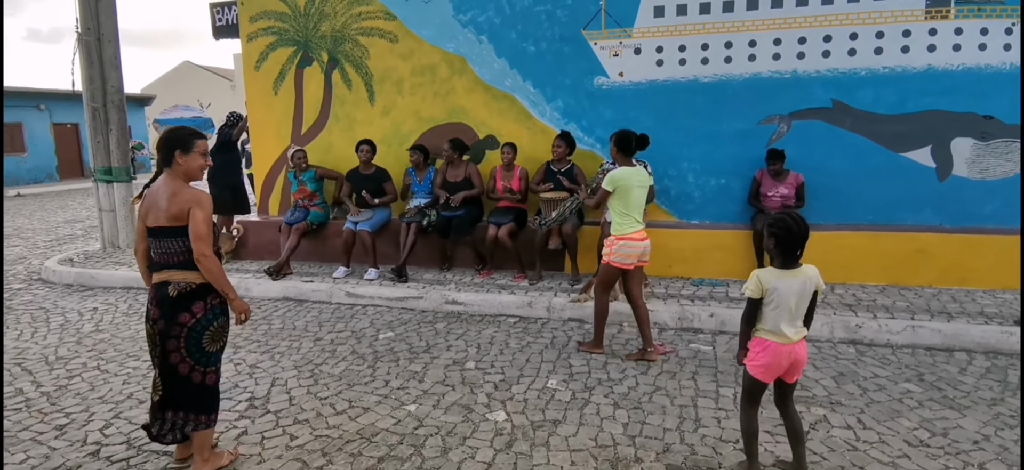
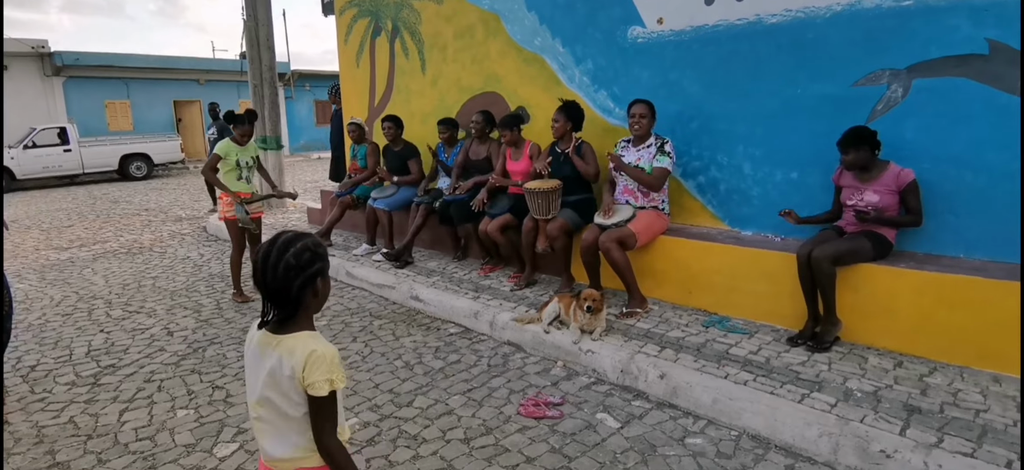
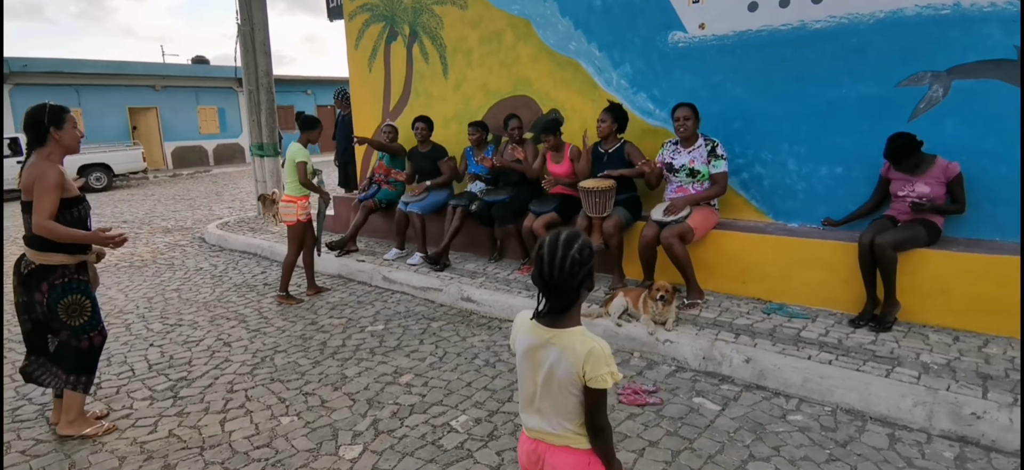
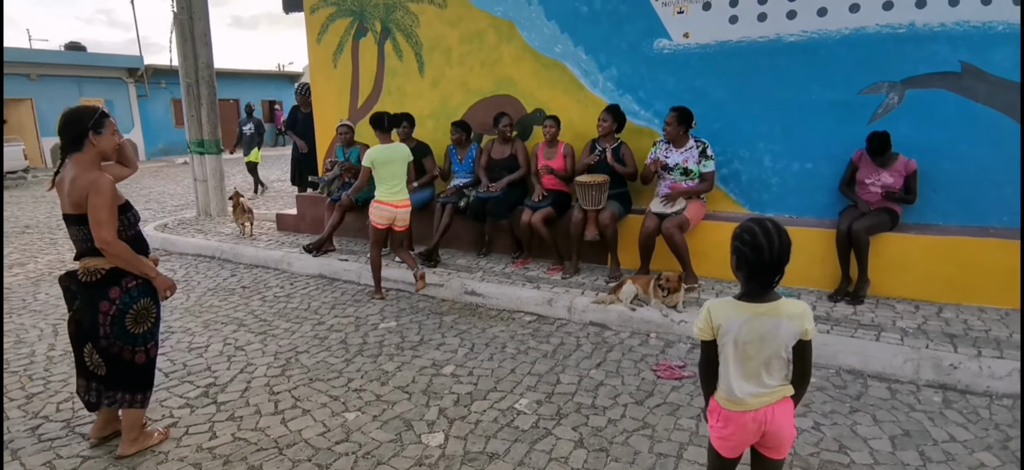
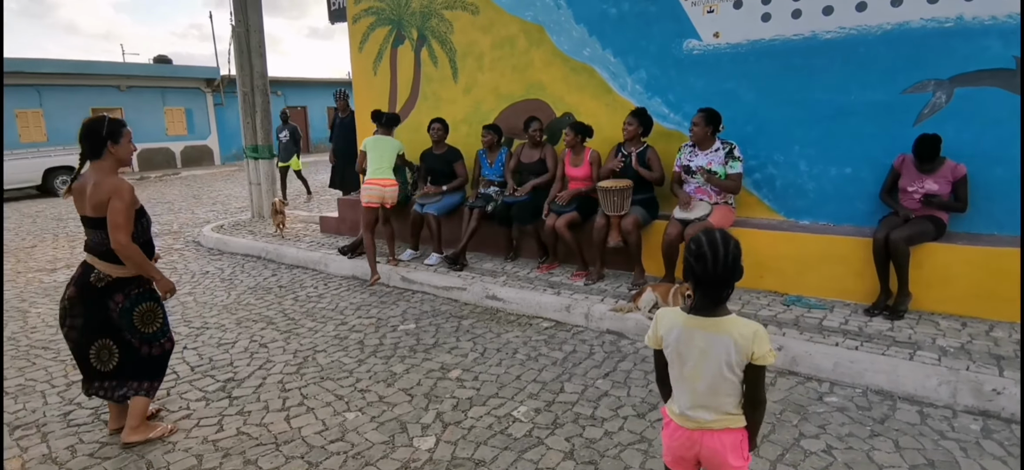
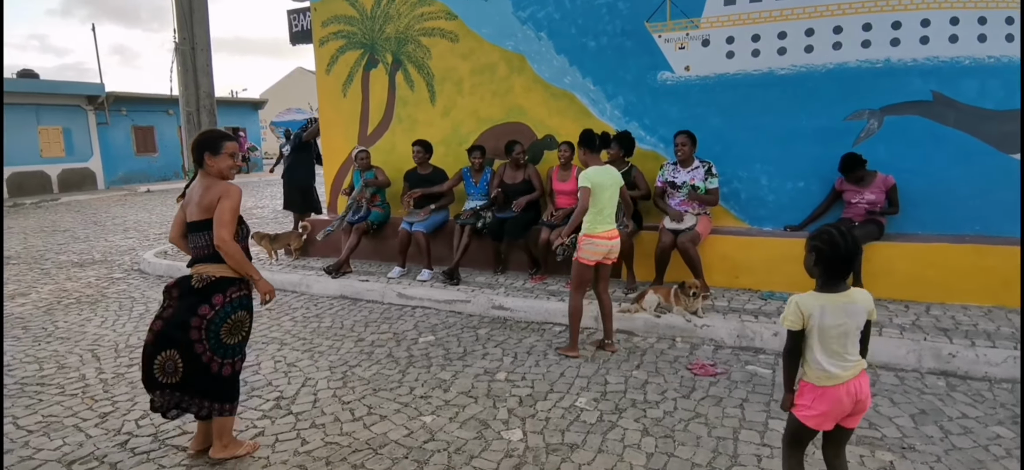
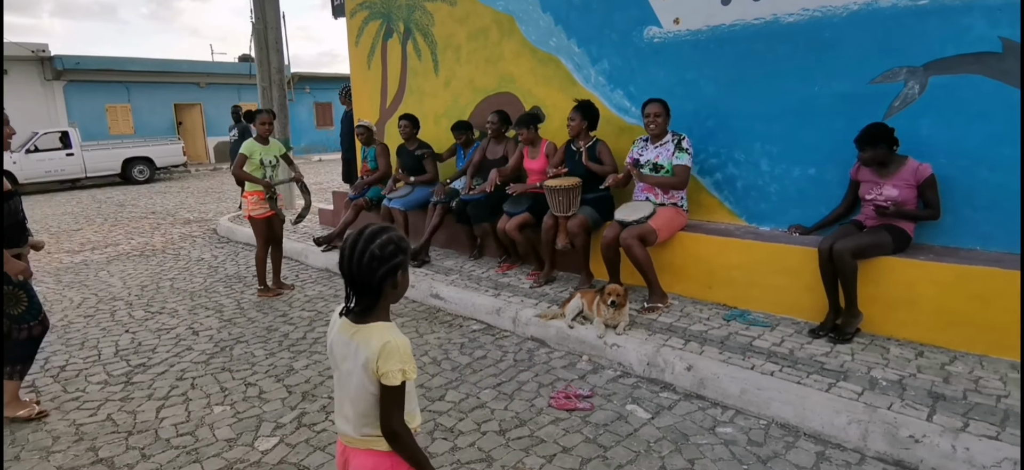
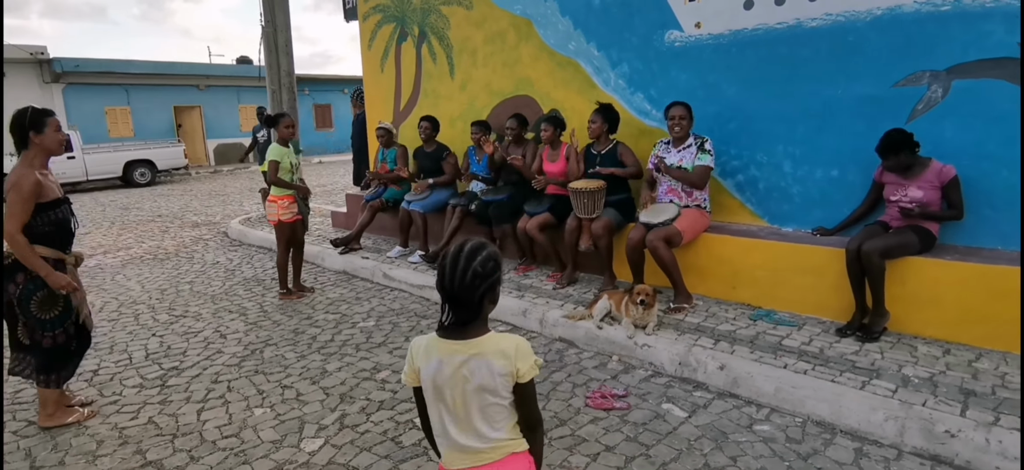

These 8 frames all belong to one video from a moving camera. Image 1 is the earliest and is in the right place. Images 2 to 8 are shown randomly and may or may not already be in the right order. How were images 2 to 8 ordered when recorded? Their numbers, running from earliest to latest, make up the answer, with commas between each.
6, 4, 5, 3, 8, 7, 2
